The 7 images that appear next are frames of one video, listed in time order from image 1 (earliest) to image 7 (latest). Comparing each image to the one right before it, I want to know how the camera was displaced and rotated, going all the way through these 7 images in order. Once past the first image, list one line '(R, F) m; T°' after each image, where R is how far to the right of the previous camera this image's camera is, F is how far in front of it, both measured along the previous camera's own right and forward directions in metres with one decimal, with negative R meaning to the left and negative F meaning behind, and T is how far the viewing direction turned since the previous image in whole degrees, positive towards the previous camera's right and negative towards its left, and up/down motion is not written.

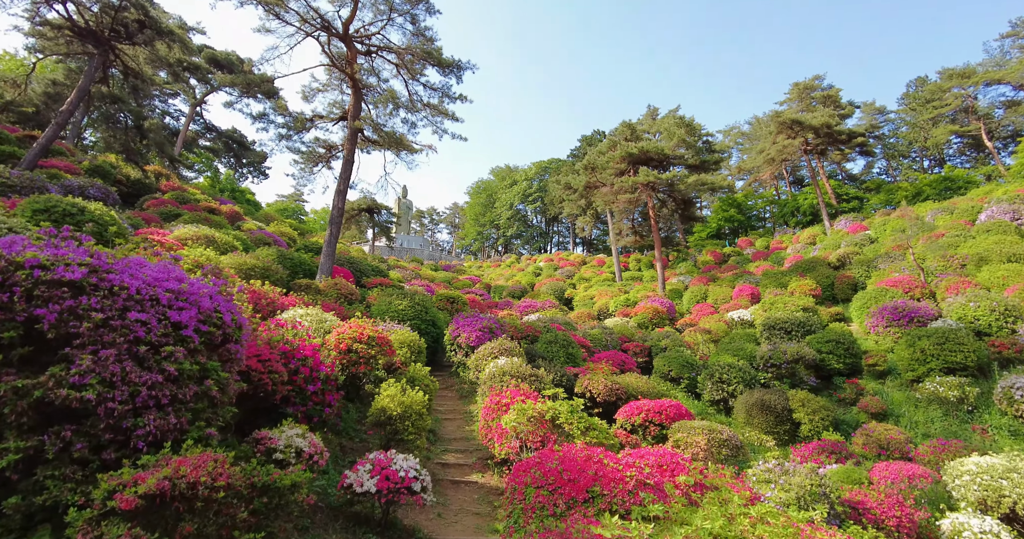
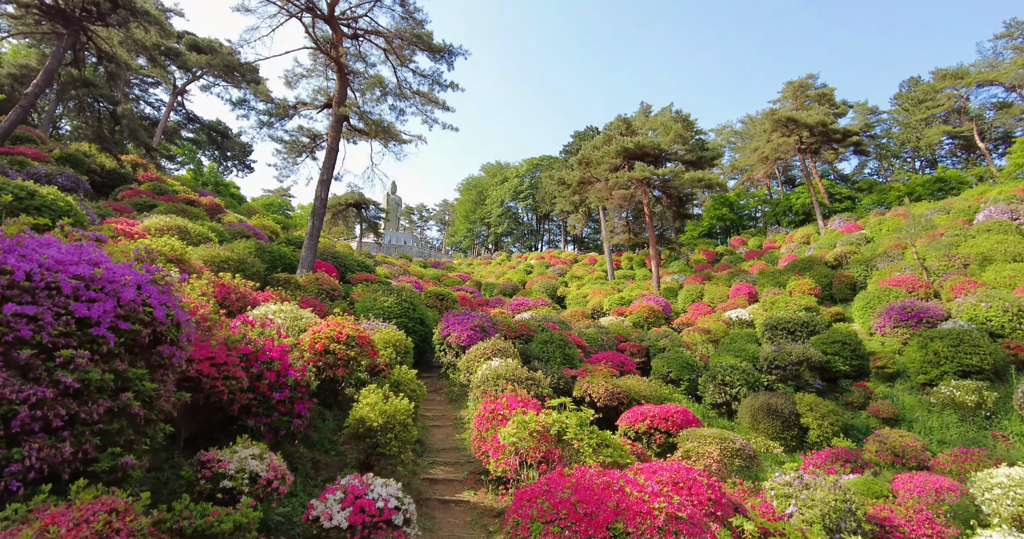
(-0.1, +0.5) m; +1°
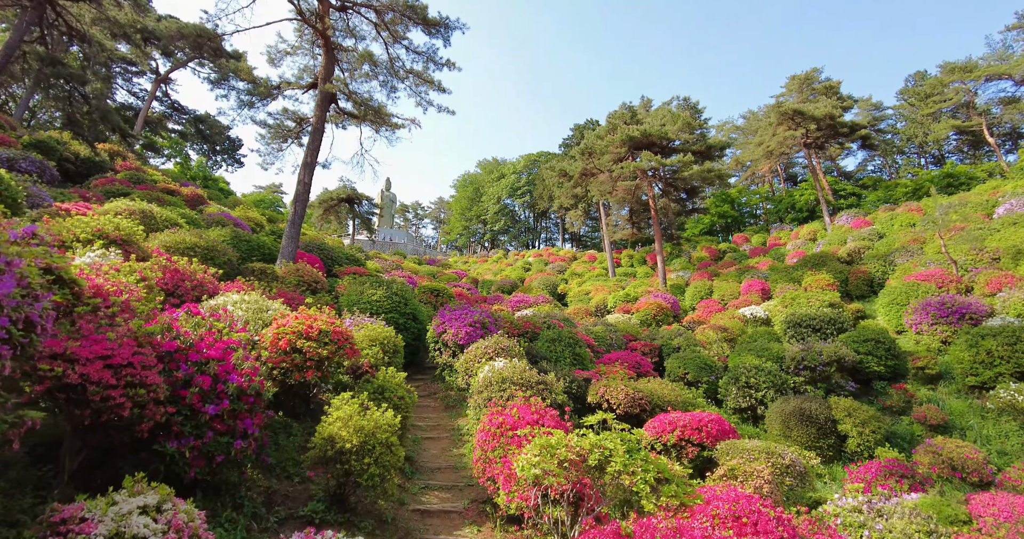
(-0.1, +0.9) m; +1°
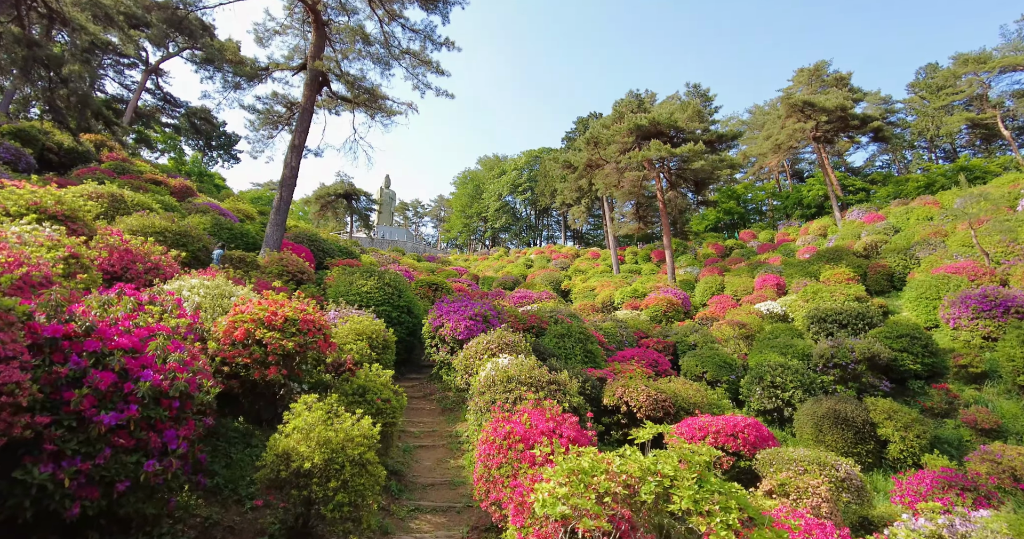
(-0.1, +0.7) m; 0°
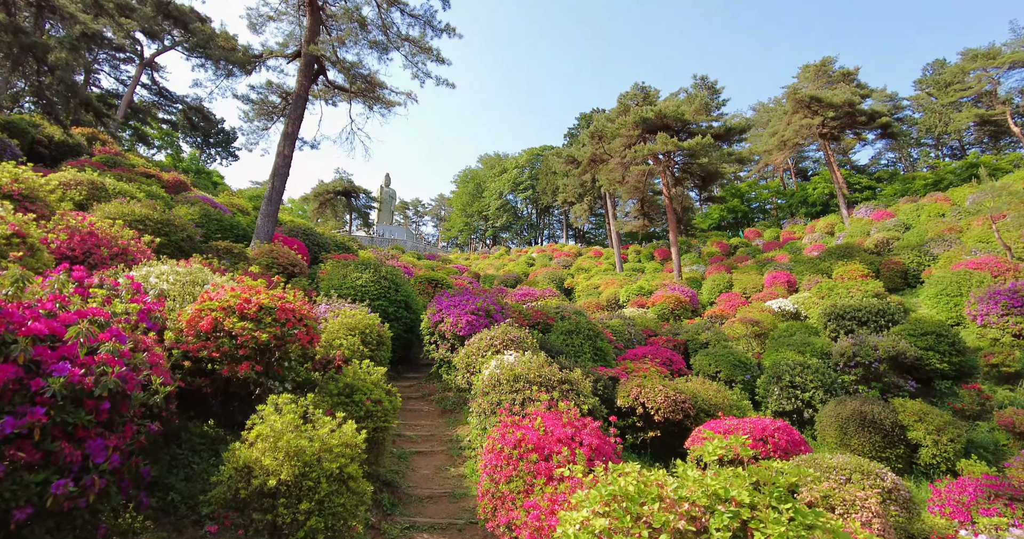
(-0.1, +0.4) m; 0°
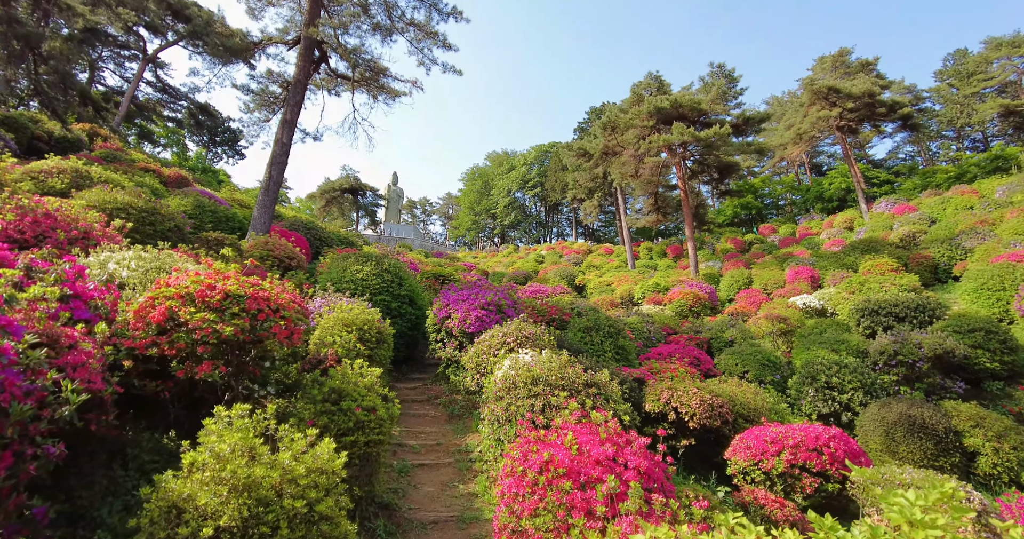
(-0.1, +0.5) m; -1°
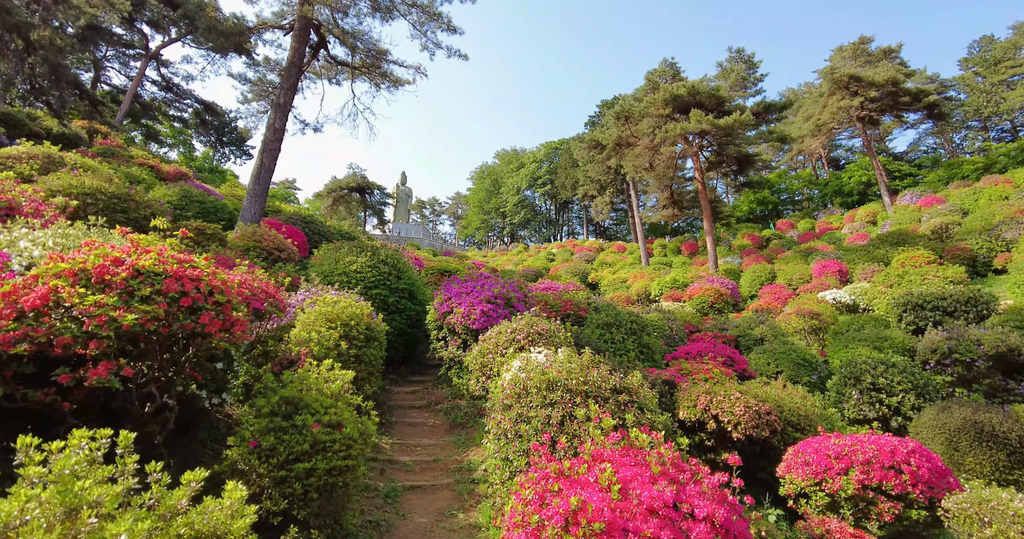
(0.0, +0.6) m; -1°
